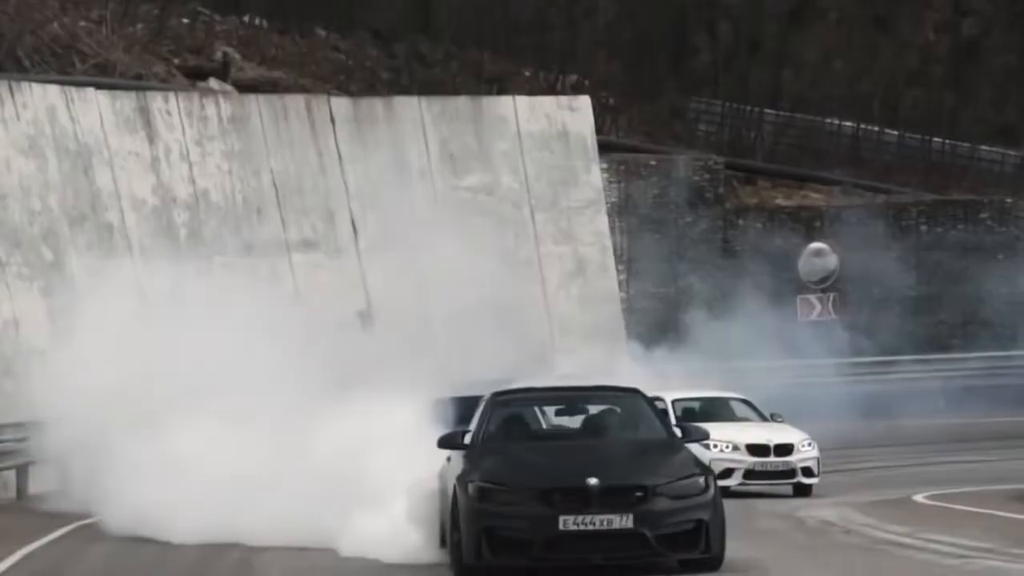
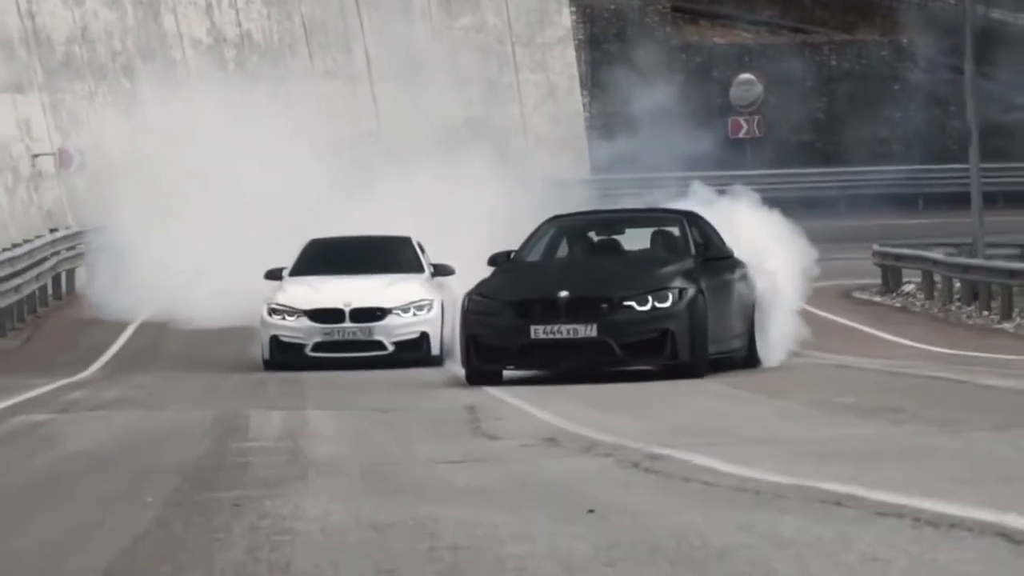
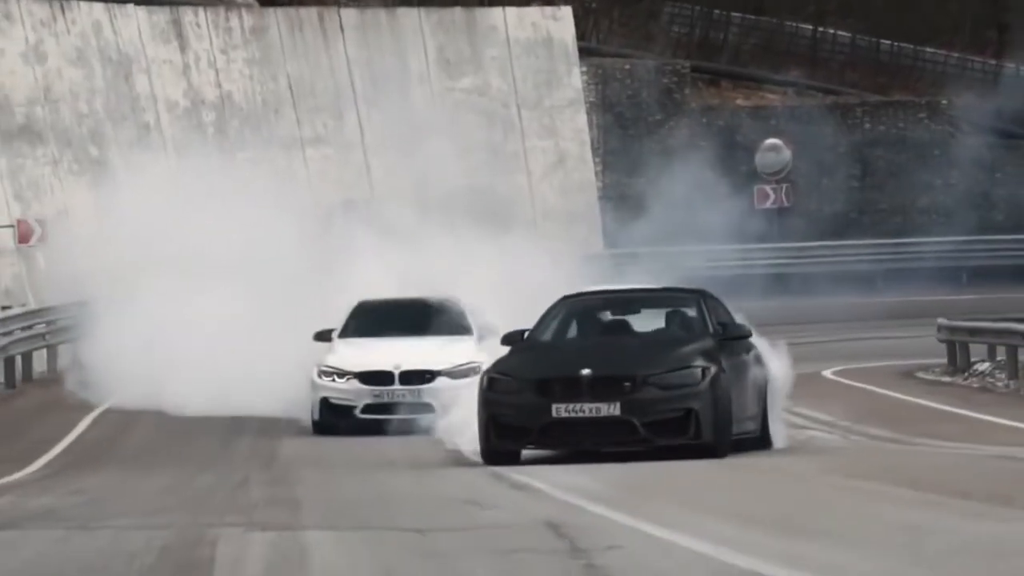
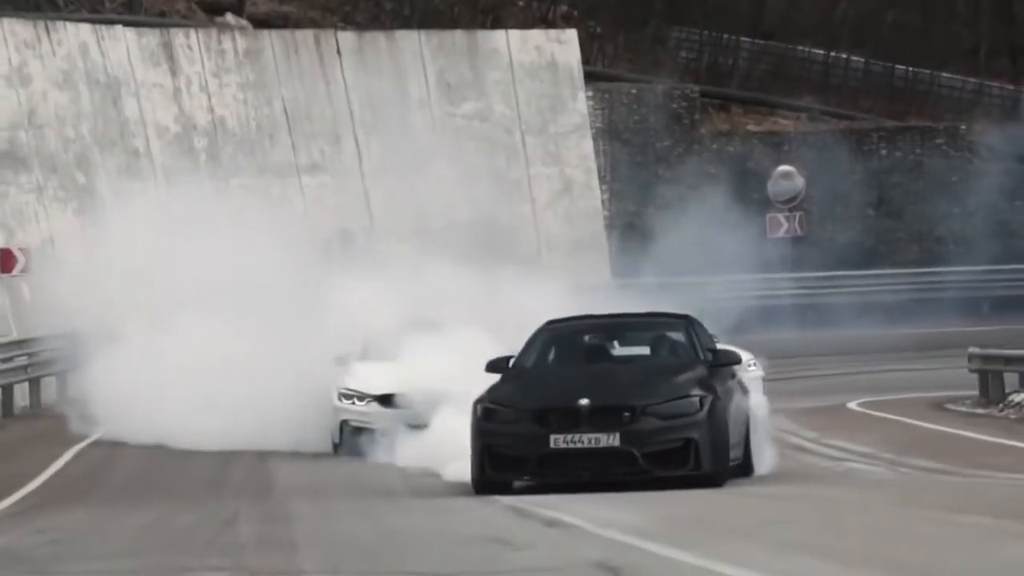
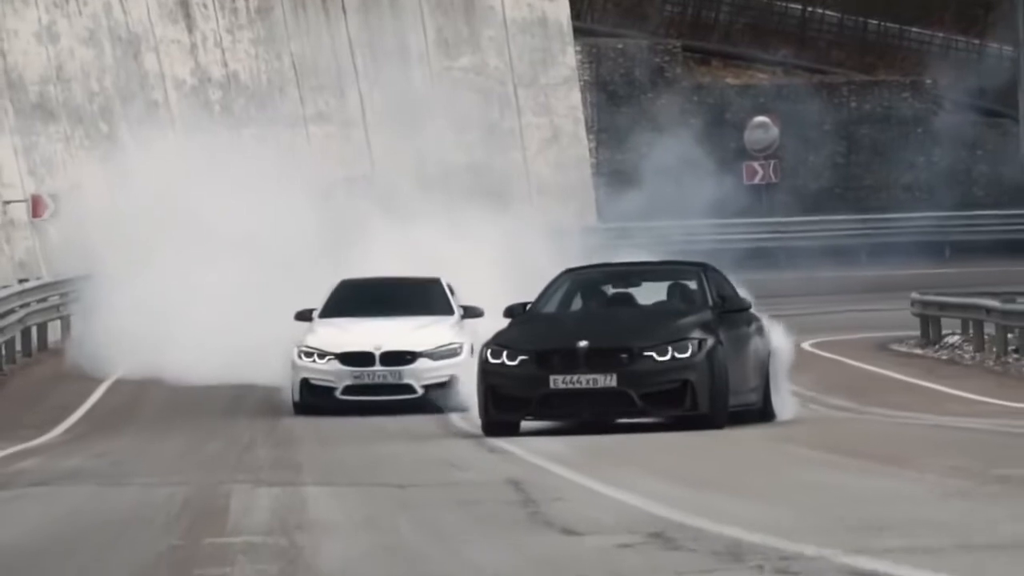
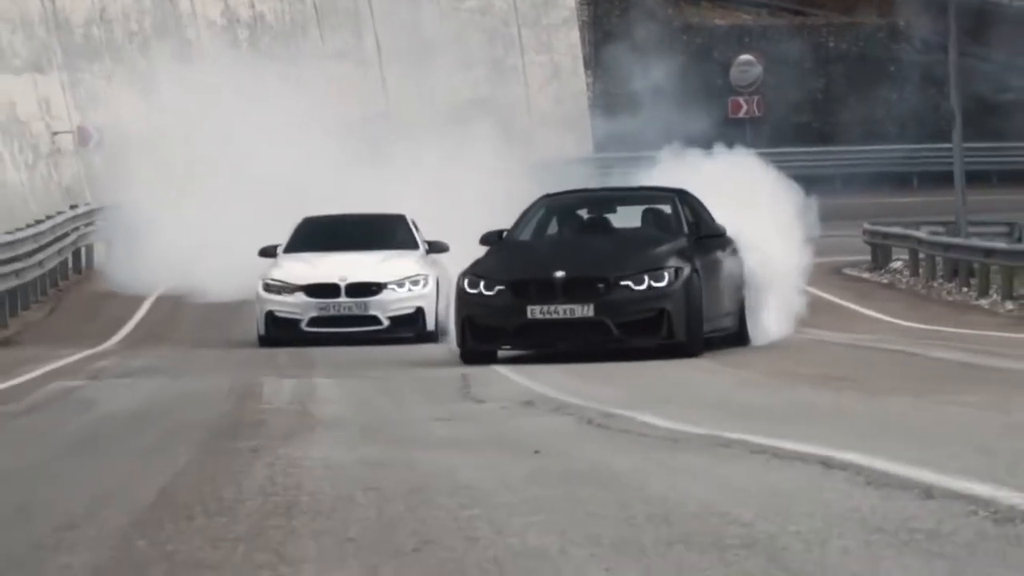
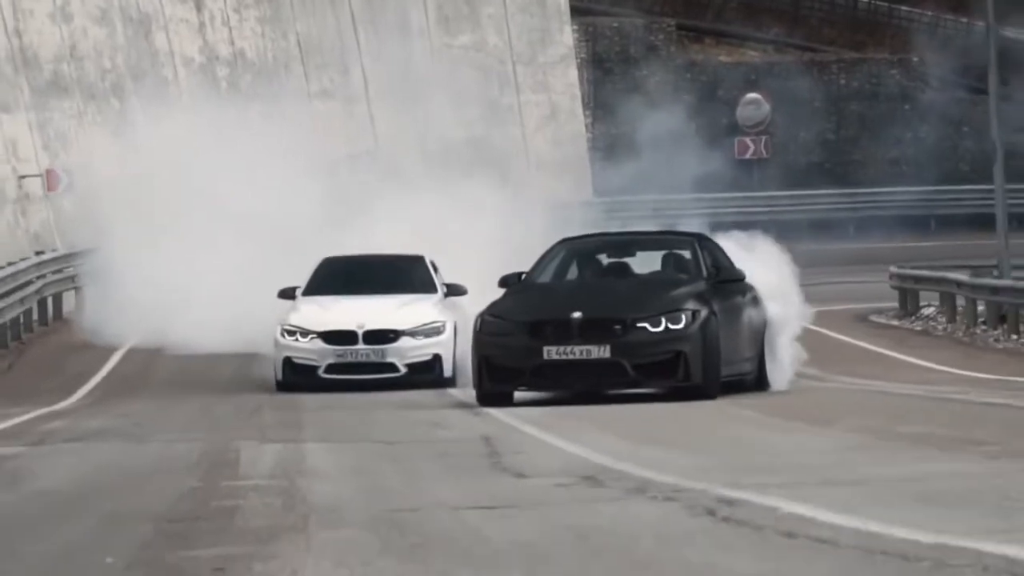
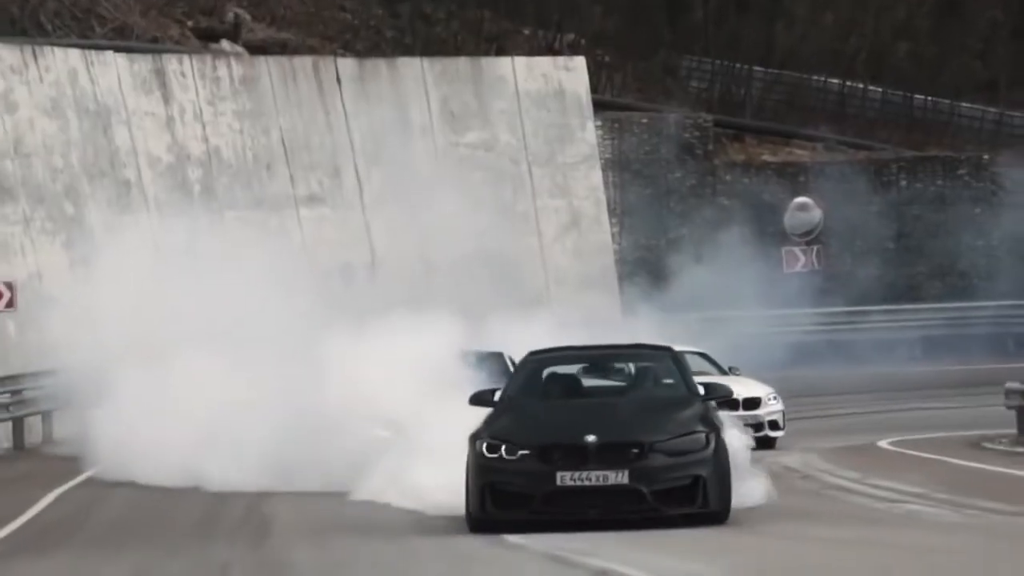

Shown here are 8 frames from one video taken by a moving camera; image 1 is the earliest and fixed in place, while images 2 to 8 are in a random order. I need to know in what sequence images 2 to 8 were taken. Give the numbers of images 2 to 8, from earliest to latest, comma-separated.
8, 4, 3, 5, 7, 2, 6
